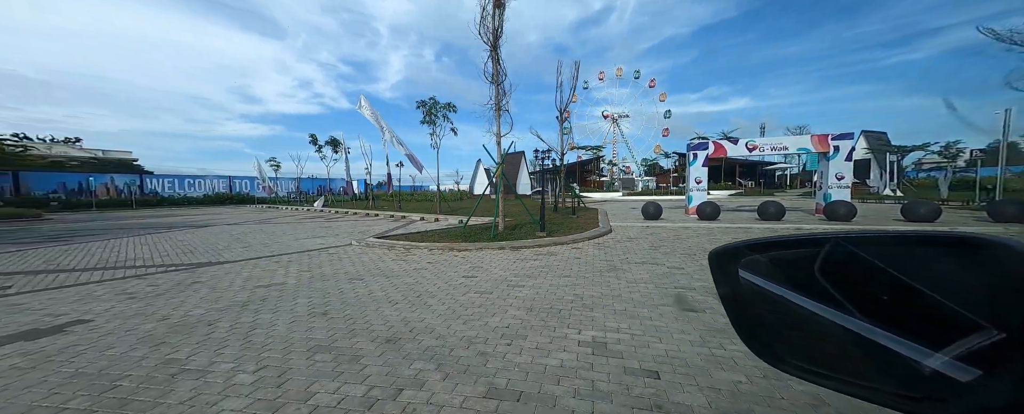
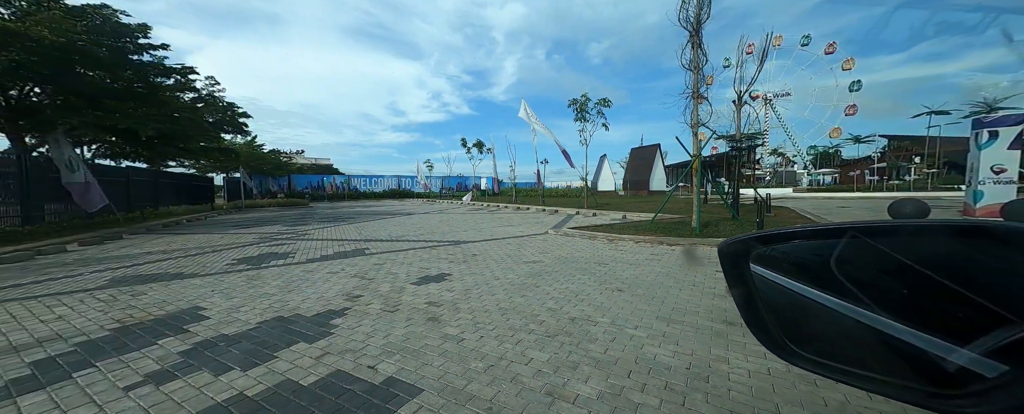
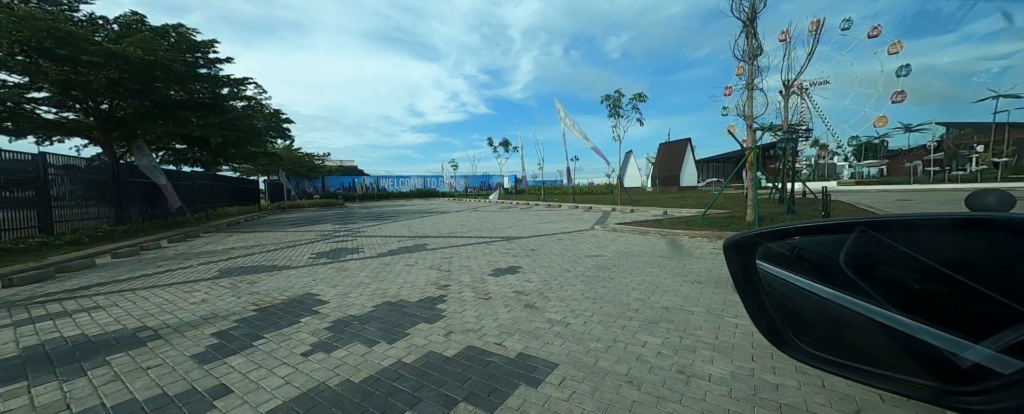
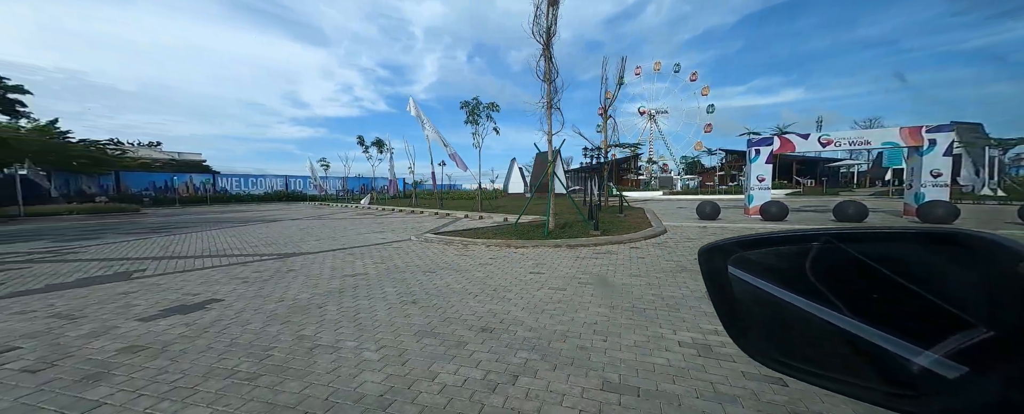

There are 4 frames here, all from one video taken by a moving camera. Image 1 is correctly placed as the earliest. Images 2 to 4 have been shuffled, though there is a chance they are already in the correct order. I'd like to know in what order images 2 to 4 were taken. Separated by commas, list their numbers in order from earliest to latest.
4, 2, 3
